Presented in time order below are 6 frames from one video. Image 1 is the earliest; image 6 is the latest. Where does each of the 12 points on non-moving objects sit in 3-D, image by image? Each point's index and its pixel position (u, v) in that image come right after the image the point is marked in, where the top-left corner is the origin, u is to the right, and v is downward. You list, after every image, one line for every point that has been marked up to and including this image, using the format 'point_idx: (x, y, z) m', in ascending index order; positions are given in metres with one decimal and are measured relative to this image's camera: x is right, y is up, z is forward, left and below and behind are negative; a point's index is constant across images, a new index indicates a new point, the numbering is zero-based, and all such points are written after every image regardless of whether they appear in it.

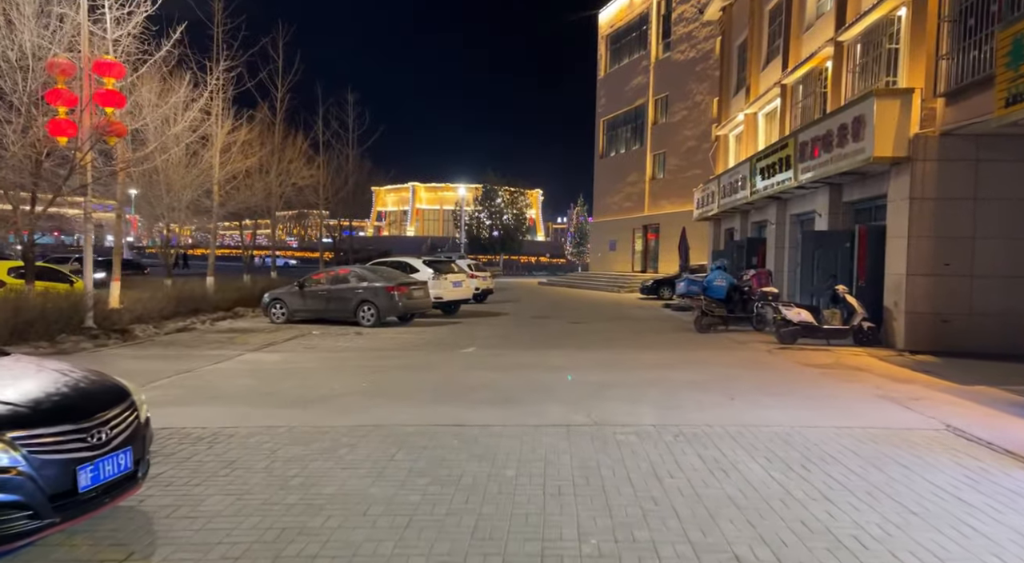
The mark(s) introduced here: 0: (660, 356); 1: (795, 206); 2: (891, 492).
0: (+2.6, -1.3, +11.2) m
1: (+7.6, +2.0, +17.2) m
2: (+2.8, -1.5, +4.7) m
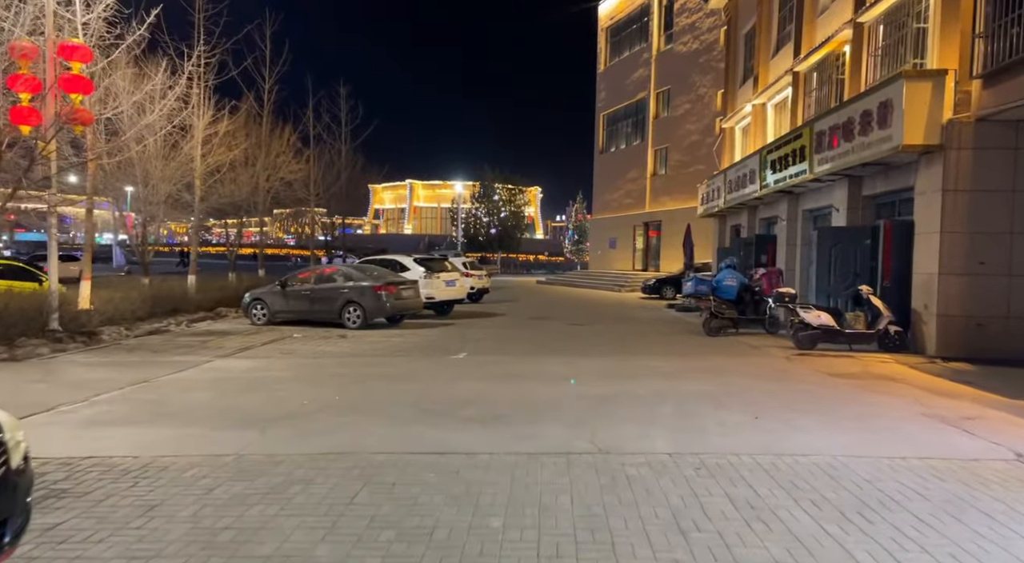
0: (+2.5, -1.3, +10.2) m
1: (+7.5, +2.0, +16.2) m
2: (+2.7, -1.6, +3.7) m
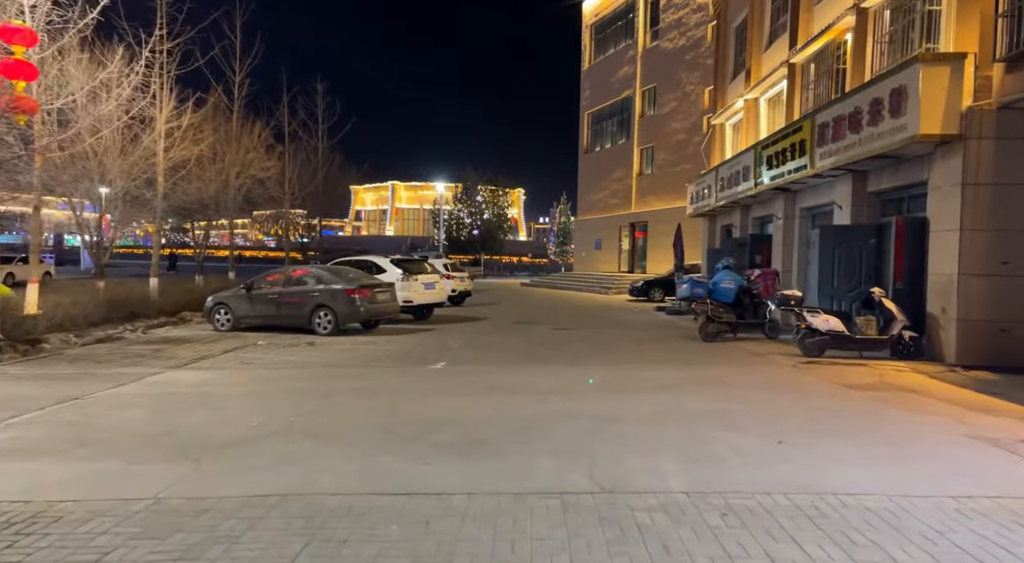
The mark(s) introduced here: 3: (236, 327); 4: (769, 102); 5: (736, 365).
0: (+2.2, -1.3, +9.2) m
1: (+7.1, +2.0, +15.4) m
2: (+2.6, -1.6, +2.7) m
3: (-6.6, -1.1, +15.3) m
4: (+7.7, +5.4, +19.1) m
5: (+3.5, -1.3, +10.0) m
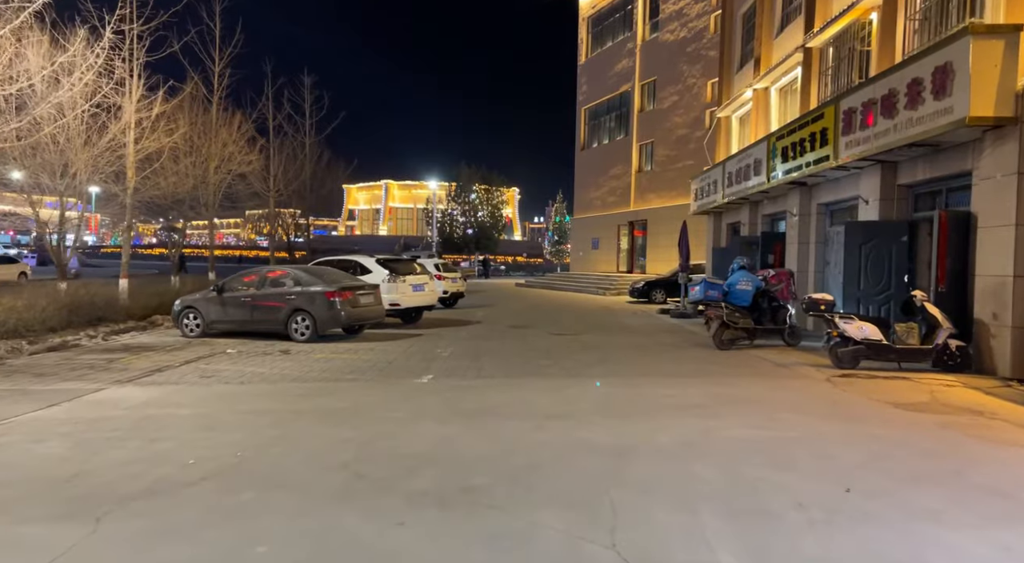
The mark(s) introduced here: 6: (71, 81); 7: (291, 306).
0: (+2.2, -1.4, +8.1) m
1: (+7.0, +2.0, +14.2) m
2: (+2.6, -1.6, +1.5) m
3: (-6.7, -1.1, +14.0) m
4: (+7.5, +5.3, +17.9) m
5: (+3.4, -1.3, +8.8) m
6: (-10.1, +4.6, +14.6) m
7: (-4.6, -0.5, +13.3) m
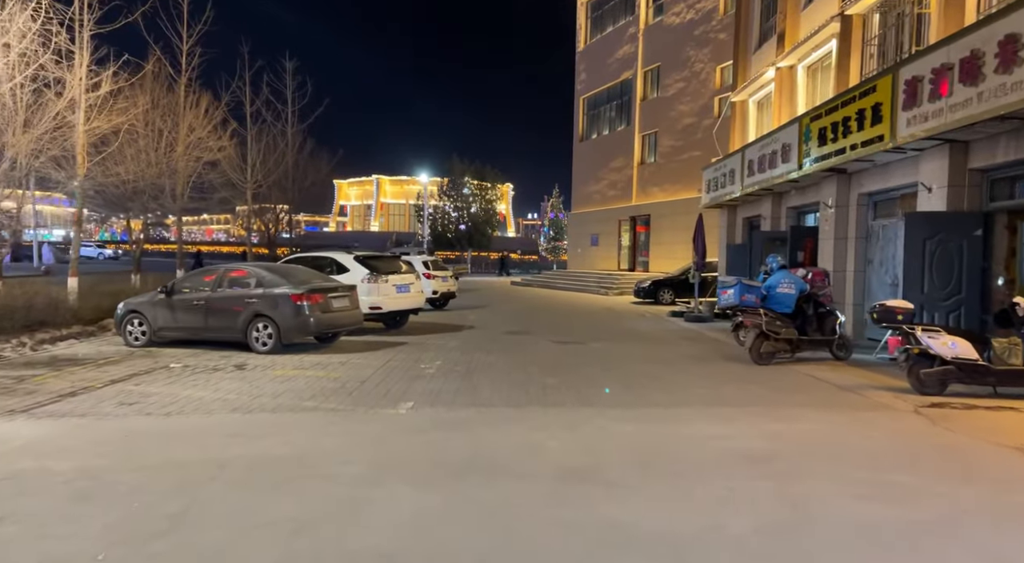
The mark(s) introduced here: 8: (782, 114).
0: (+2.2, -1.4, +6.2) m
1: (+7.0, +1.9, +12.4) m
2: (+2.7, -1.7, -0.3) m
3: (-6.8, -1.1, +12.0) m
4: (+7.5, +5.3, +16.1) m
5: (+3.5, -1.4, +6.9) m
6: (-10.1, +4.6, +12.6) m
7: (-4.6, -0.5, +11.4) m
8: (+7.2, +4.5, +17.1) m
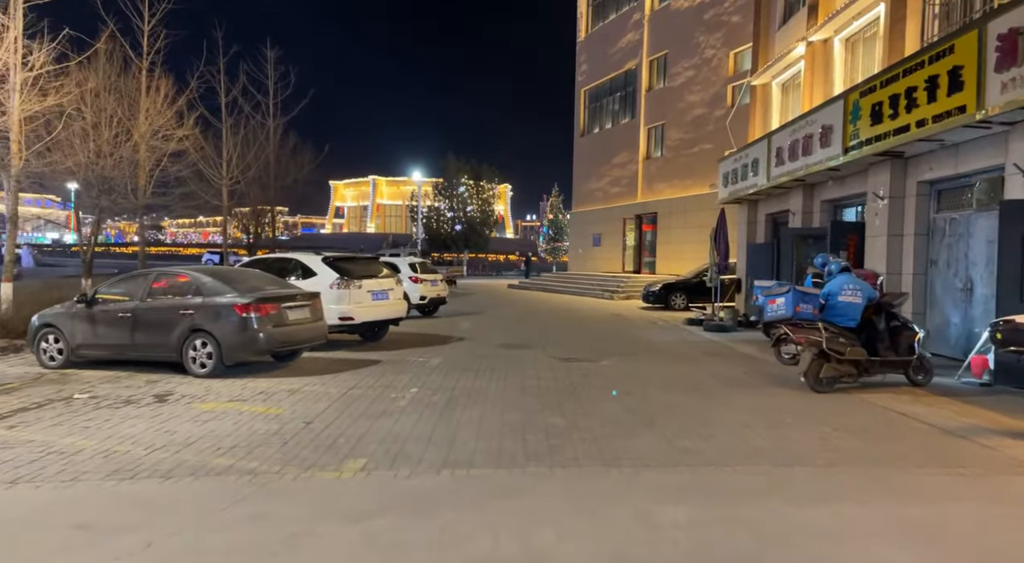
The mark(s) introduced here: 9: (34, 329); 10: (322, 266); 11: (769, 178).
0: (+2.1, -1.5, +4.1) m
1: (+6.9, +1.9, +10.3) m
2: (+2.7, -1.7, -2.4) m
3: (-6.8, -1.3, +10.0) m
4: (+7.3, +5.3, +14.0) m
5: (+3.4, -1.5, +4.9) m
6: (-10.2, +4.5, +10.5) m
7: (-4.7, -0.6, +9.3) m
8: (+7.1, +4.4, +15.0) m
9: (-7.5, -0.8, +10.1) m
10: (-3.6, +0.3, +12.0) m
11: (+6.3, +2.5, +15.5) m
